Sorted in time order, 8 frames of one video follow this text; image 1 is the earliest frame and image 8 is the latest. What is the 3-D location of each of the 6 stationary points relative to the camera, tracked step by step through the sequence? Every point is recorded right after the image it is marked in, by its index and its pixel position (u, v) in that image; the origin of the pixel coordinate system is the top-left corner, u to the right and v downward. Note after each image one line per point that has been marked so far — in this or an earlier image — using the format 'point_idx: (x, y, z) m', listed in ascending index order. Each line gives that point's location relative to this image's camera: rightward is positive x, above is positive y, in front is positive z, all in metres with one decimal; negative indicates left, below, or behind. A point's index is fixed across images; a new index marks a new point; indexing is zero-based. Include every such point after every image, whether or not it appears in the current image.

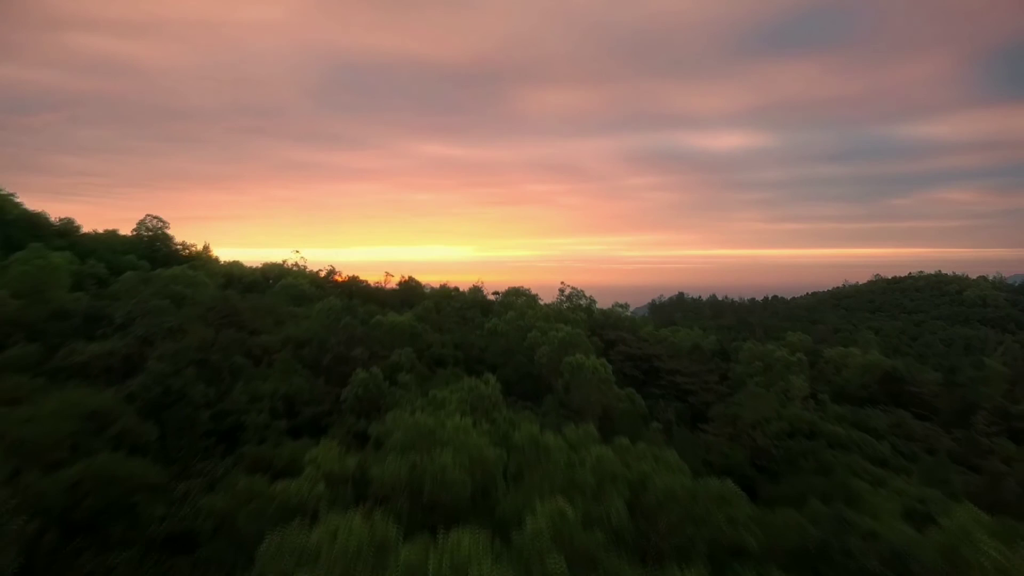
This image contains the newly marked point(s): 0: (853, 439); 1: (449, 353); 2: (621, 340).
0: (+10.1, -4.5, +8.7) m
1: (-2.0, -2.1, +9.1) m
2: (+5.0, -2.4, +13.4) m
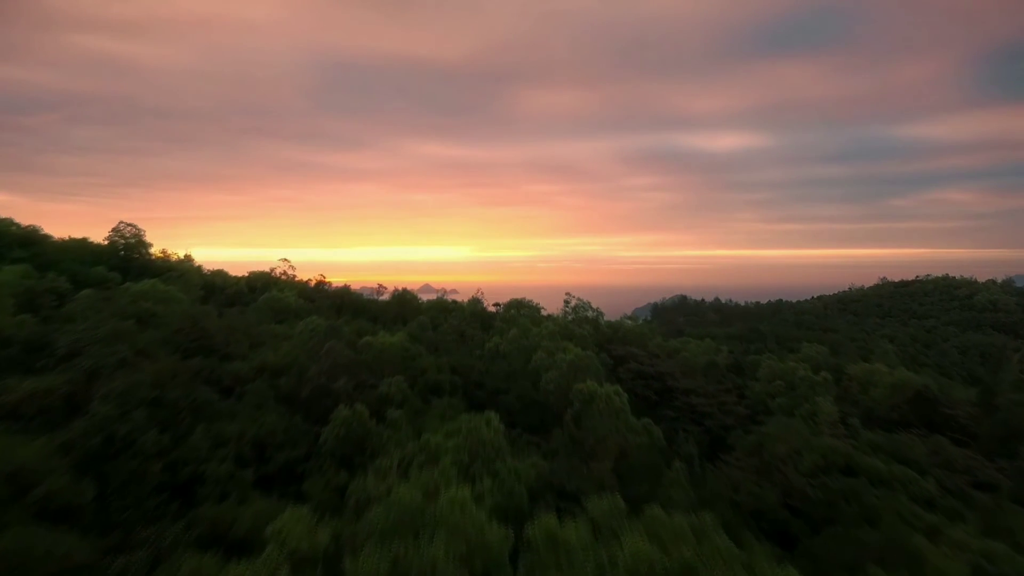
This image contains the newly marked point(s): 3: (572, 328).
0: (+10.2, -5.0, +7.8) m
1: (-1.9, -2.6, +8.2) m
2: (+5.1, -3.0, +12.5) m
3: (+2.5, -1.7, +12.3) m
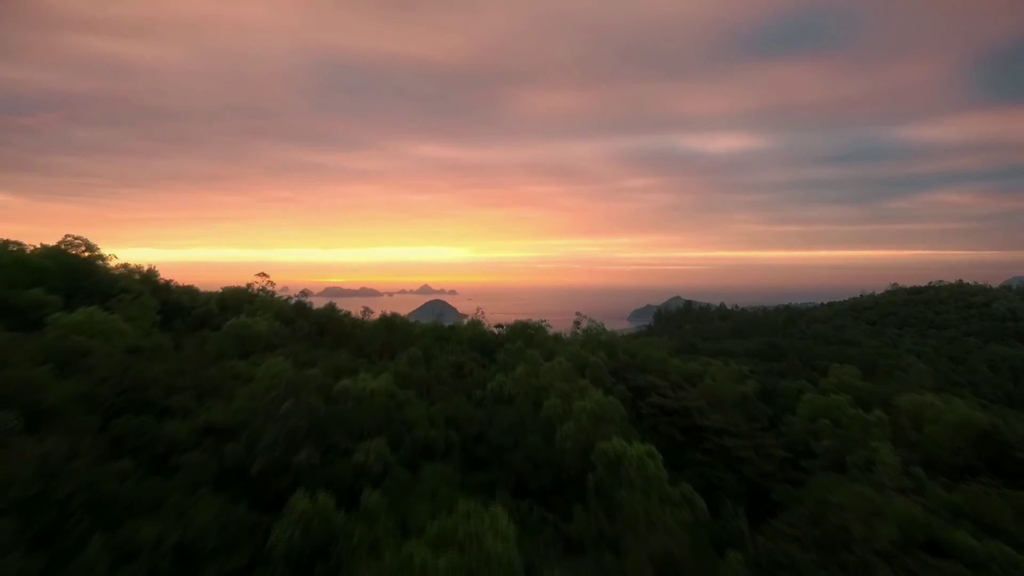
0: (+10.4, -5.8, +6.3) m
1: (-1.7, -3.4, +6.7) m
2: (+5.3, -3.8, +11.1) m
3: (+2.7, -2.5, +10.8) m
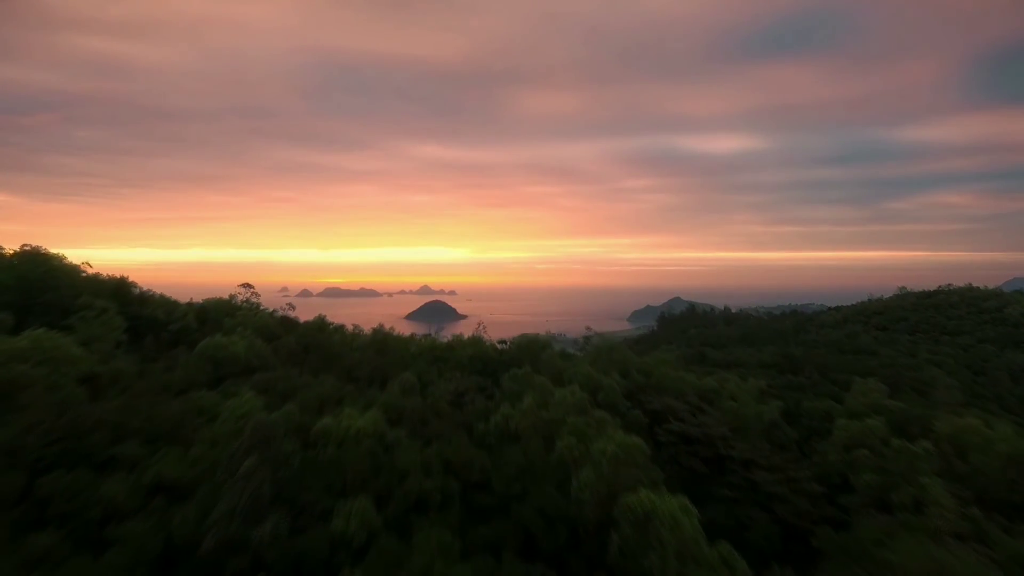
0: (+10.6, -6.3, +5.4) m
1: (-1.5, -3.9, +5.7) m
2: (+5.5, -4.3, +10.1) m
3: (+2.9, -3.0, +9.8) m
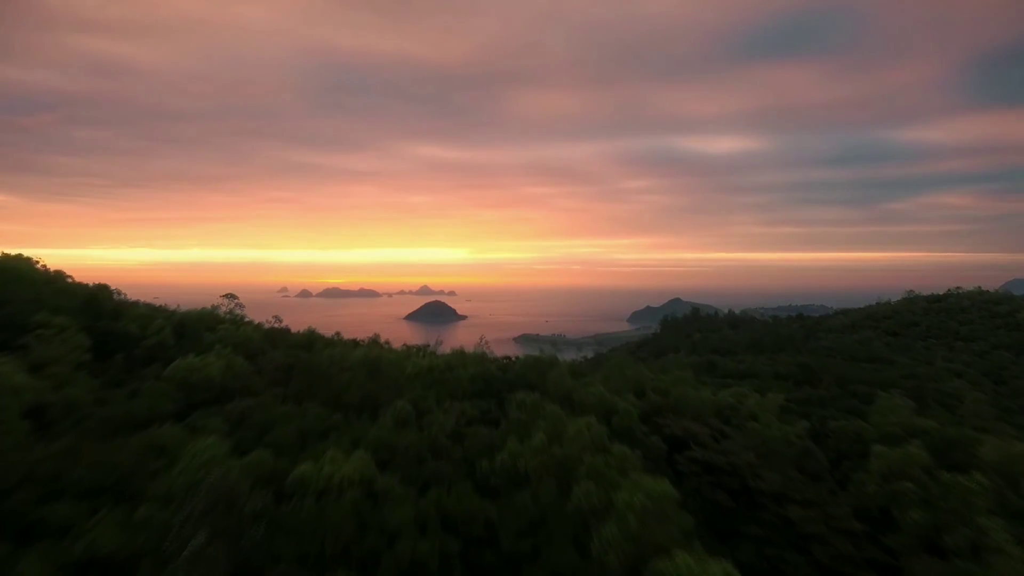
0: (+10.8, -6.7, +4.5) m
1: (-1.3, -4.3, +4.8) m
2: (+5.6, -4.7, +9.2) m
3: (+3.0, -3.5, +8.9) m
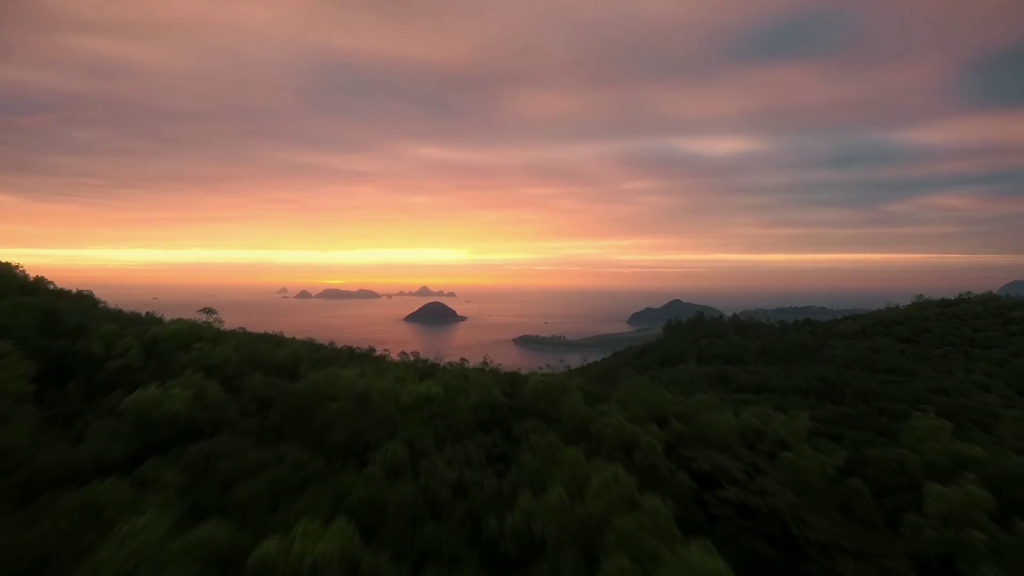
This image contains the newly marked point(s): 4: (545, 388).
0: (+11.0, -7.2, +3.5) m
1: (-1.1, -4.8, +3.8) m
2: (+5.9, -5.2, +8.2) m
3: (+3.3, -3.9, +7.9) m
4: (+1.0, -2.9, +9.0) m
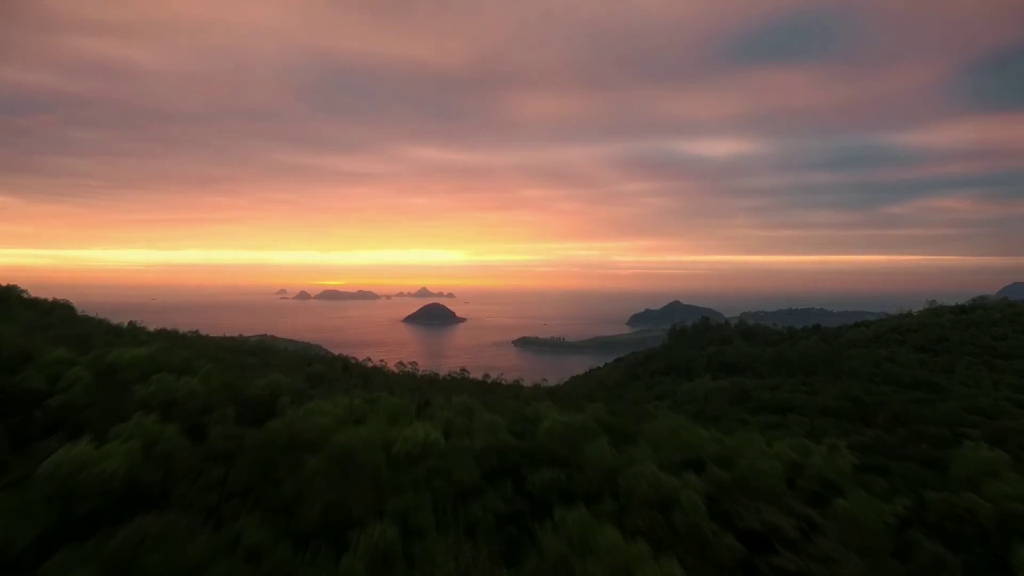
0: (+11.4, -7.8, +2.2) m
1: (-0.8, -5.4, +2.5) m
2: (+6.2, -5.8, +6.9) m
3: (+3.6, -4.6, +6.6) m
4: (+1.3, -3.5, +7.7) m
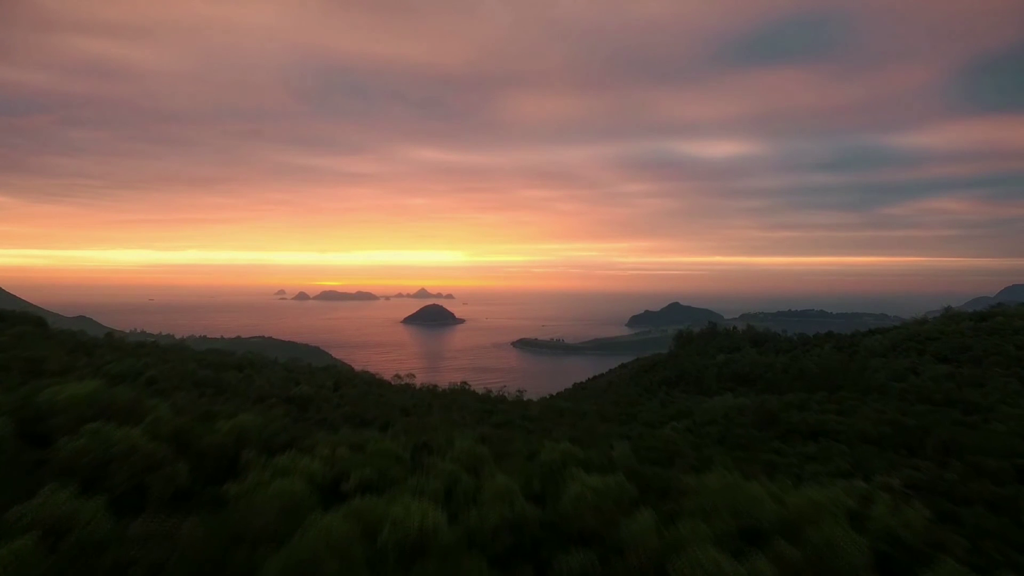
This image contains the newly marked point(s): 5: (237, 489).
0: (+11.8, -8.4, +0.7) m
1: (-0.3, -6.0, +0.9) m
2: (+6.6, -6.5, +5.4) m
3: (+4.0, -5.2, +5.1) m
4: (+1.7, -4.1, +6.1) m
5: (-5.7, -3.9, +6.0) m
